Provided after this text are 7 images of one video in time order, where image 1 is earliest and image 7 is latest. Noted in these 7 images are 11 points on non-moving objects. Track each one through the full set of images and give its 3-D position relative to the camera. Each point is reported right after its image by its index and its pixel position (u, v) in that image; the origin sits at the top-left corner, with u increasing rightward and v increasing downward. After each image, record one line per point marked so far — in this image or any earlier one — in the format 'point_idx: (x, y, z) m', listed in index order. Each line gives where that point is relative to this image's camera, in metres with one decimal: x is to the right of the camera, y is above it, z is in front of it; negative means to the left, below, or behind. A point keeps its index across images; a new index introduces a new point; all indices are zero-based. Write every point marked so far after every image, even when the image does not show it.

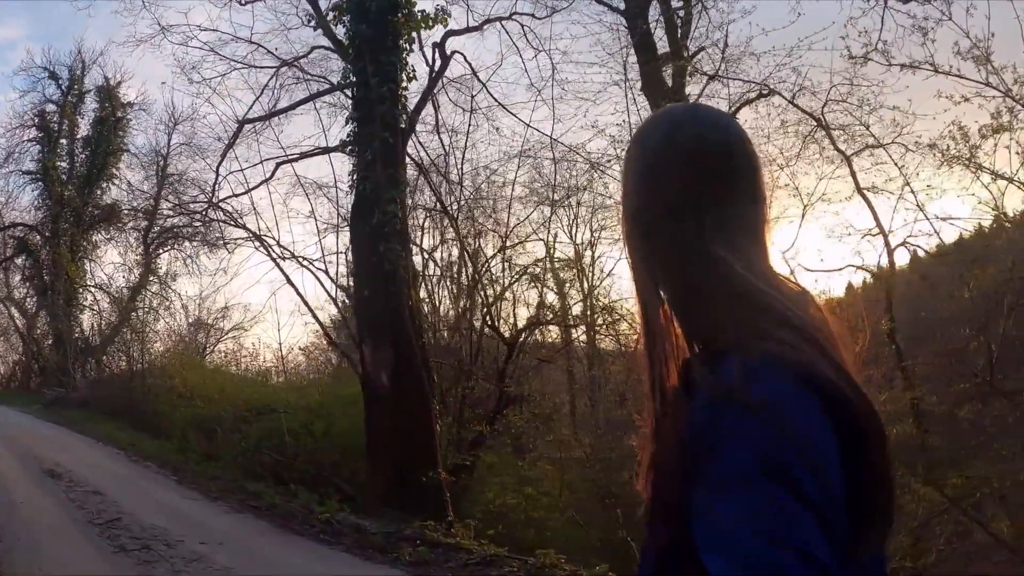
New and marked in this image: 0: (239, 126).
0: (-3.6, +2.2, +11.8) m
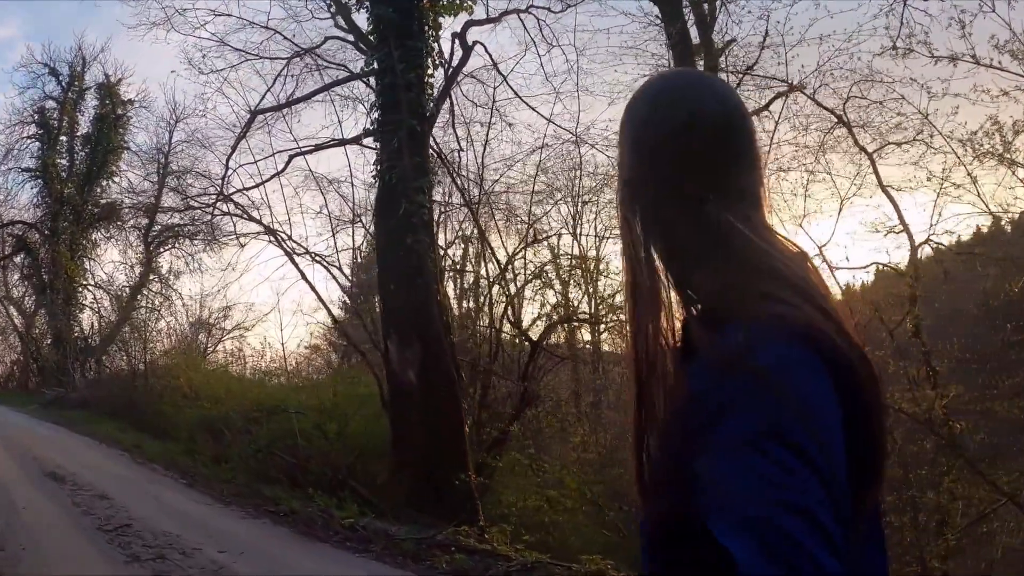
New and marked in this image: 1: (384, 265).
0: (-3.3, +2.2, +11.5) m
1: (-1.1, +0.2, +7.9) m
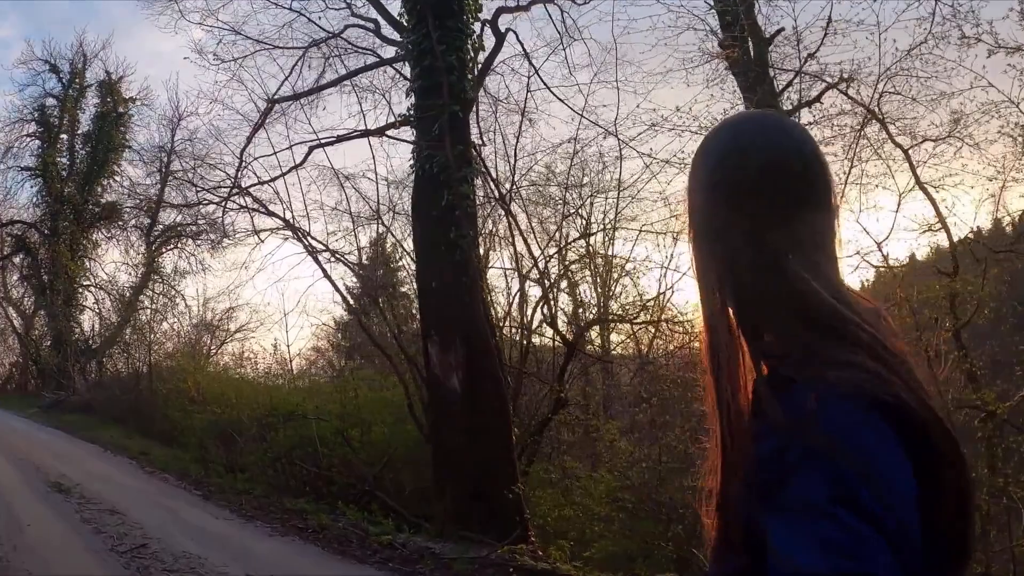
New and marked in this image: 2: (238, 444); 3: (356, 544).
0: (-3.0, +2.2, +10.9) m
1: (-0.7, +0.2, +7.4) m
2: (-3.7, -2.1, +11.9) m
3: (-1.2, -1.9, +6.6) m
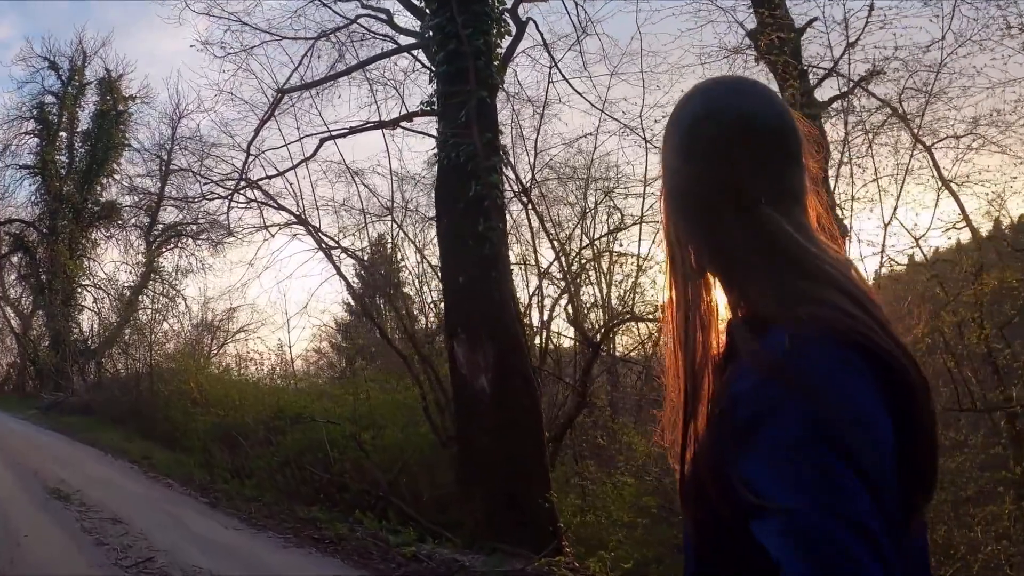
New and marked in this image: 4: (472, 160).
0: (-2.7, +2.3, +10.5) m
1: (-0.5, +0.2, +7.0) m
2: (-3.5, -2.1, +11.5) m
3: (-0.9, -1.9, +6.2) m
4: (-0.3, +1.0, +6.9) m
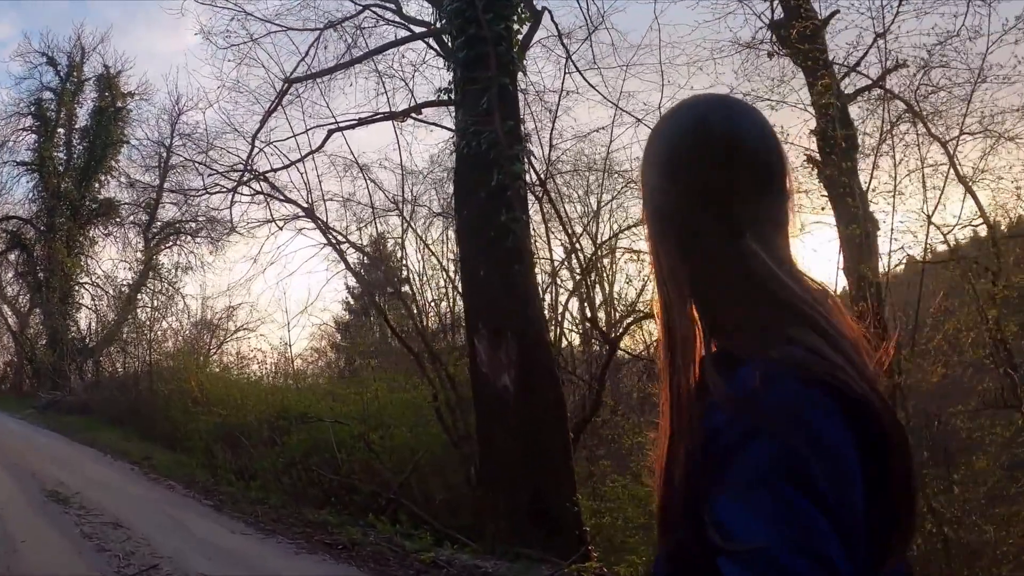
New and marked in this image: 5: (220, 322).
0: (-2.6, +2.3, +10.2) m
1: (-0.4, +0.3, +6.7) m
2: (-3.4, -2.0, +11.2) m
3: (-0.8, -1.8, +5.9) m
4: (-0.2, +1.0, +6.6) m
5: (-6.6, -0.8, +19.7) m
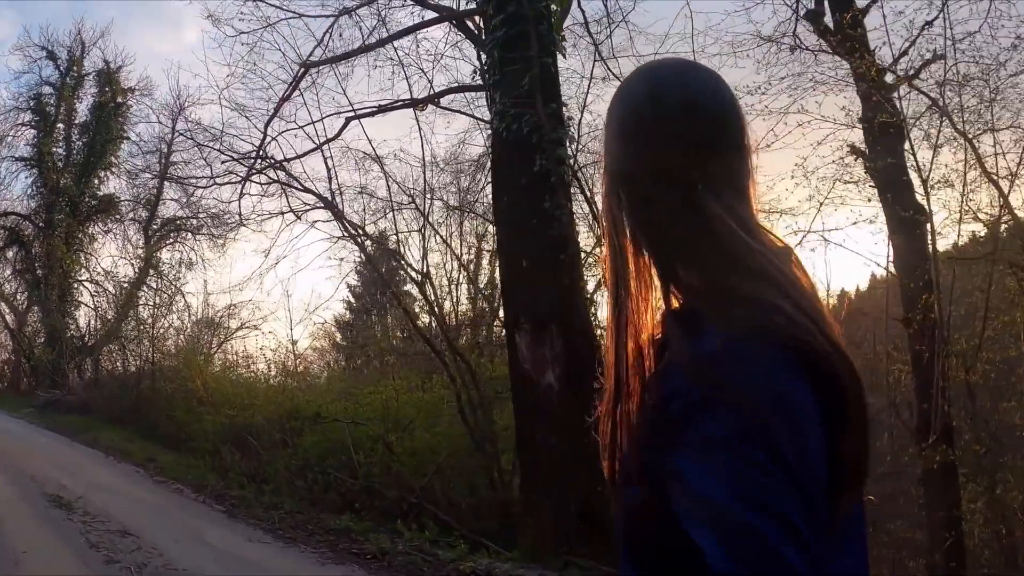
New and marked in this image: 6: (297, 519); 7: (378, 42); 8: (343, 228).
0: (-2.3, +2.4, +9.8) m
1: (-0.1, +0.3, +6.3) m
2: (-3.1, -2.0, +10.8) m
3: (-0.5, -1.8, +5.4) m
4: (+0.1, +1.1, +6.2) m
5: (-6.3, -0.7, +19.3) m
6: (-1.8, -1.9, +7.3) m
7: (-1.5, +2.8, +10.0) m
8: (-1.9, +0.6, +9.8) m
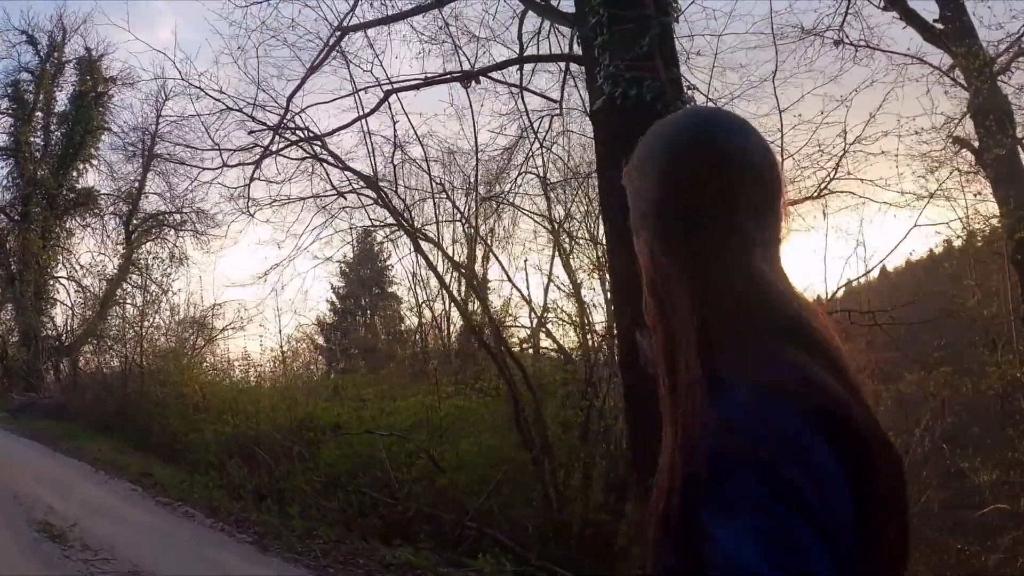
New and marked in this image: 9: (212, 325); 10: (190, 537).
0: (-1.8, +2.4, +8.7) m
1: (+0.5, +0.3, +5.2) m
2: (-2.7, -1.9, +9.7) m
3: (+0.1, -1.8, +4.4) m
4: (+0.7, +1.1, +5.2) m
5: (-6.1, -0.7, +18.1) m
6: (-1.2, -1.9, +6.2) m
7: (-1.0, +2.8, +8.9) m
8: (-1.4, +0.7, +8.8) m
9: (-6.0, -0.8, +18.0) m
10: (-2.4, -1.9, +6.6) m
